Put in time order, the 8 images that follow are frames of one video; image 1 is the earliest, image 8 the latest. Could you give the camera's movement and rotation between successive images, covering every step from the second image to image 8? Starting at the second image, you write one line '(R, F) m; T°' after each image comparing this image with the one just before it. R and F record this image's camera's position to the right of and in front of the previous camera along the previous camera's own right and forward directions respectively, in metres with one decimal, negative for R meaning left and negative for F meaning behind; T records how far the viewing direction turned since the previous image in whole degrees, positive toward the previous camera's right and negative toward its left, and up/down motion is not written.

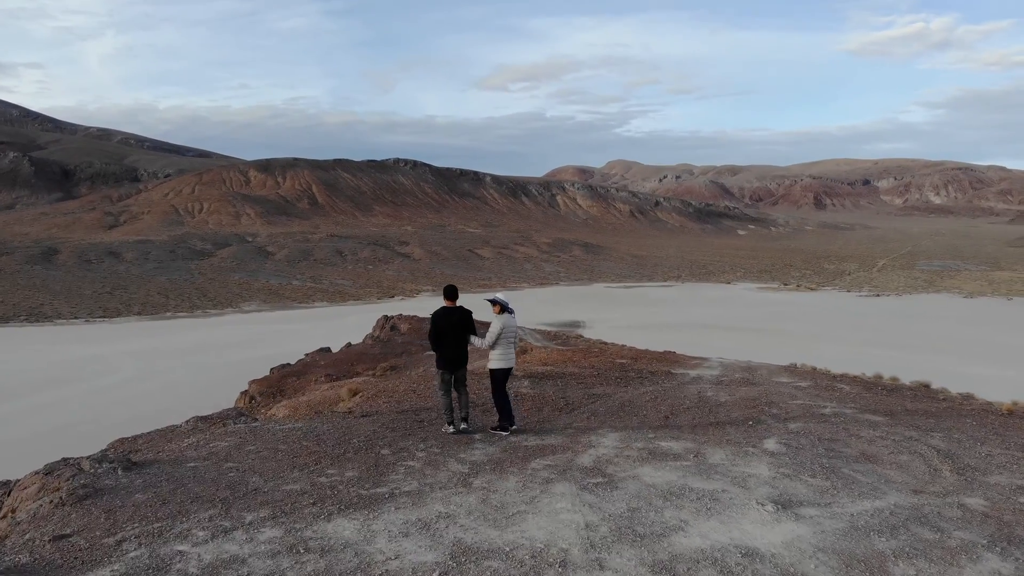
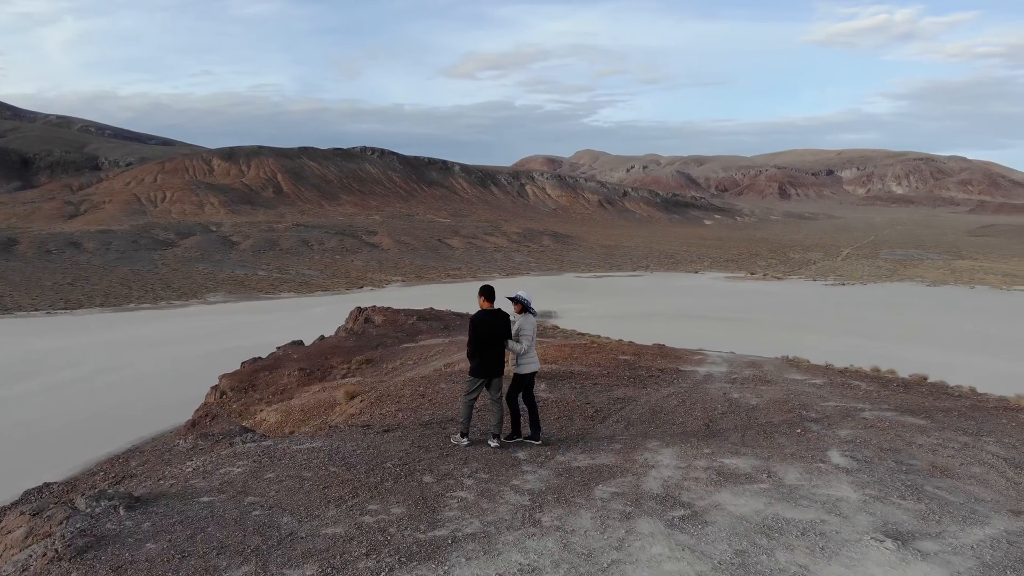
(-0.4, +0.5) m; +2°
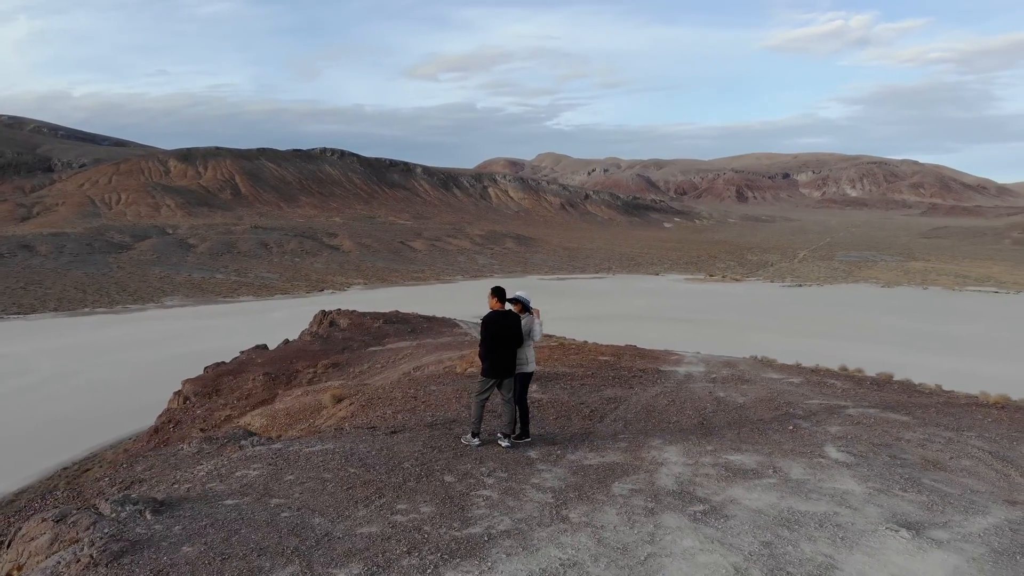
(-0.2, 0.0) m; +3°
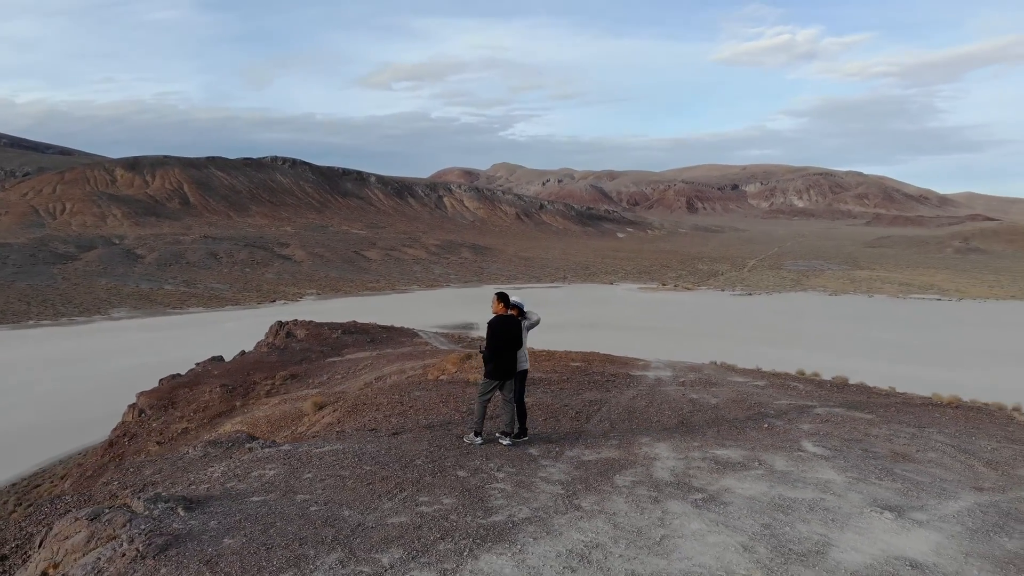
(-0.2, -0.2) m; +3°
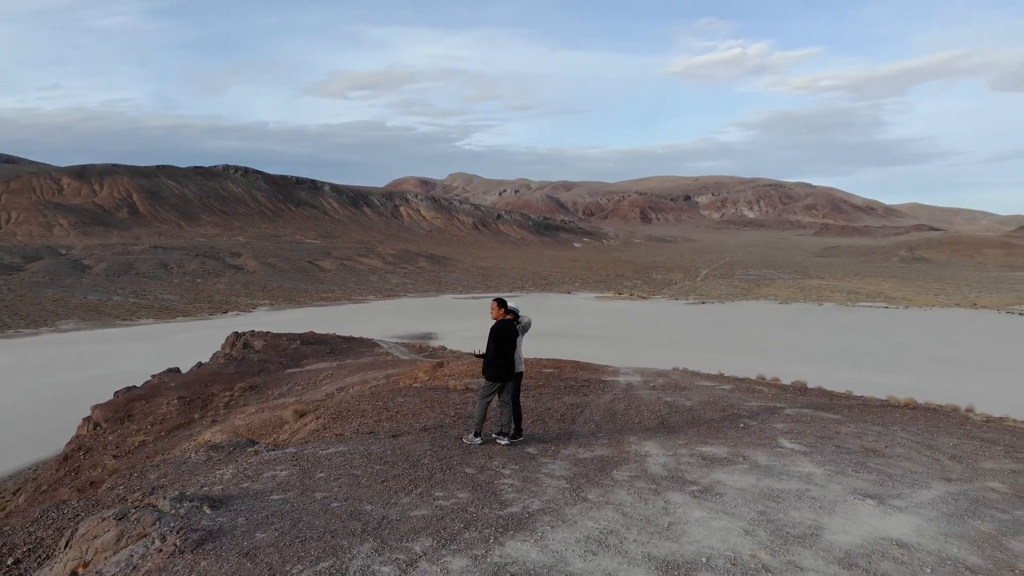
(-0.2, -0.2) m; +3°
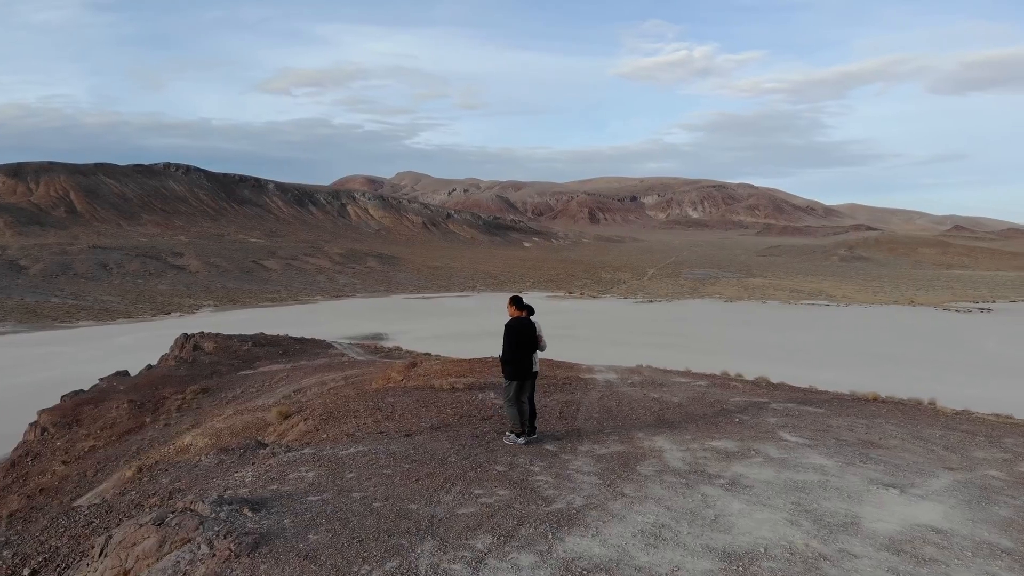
(-0.4, 0.0) m; +4°
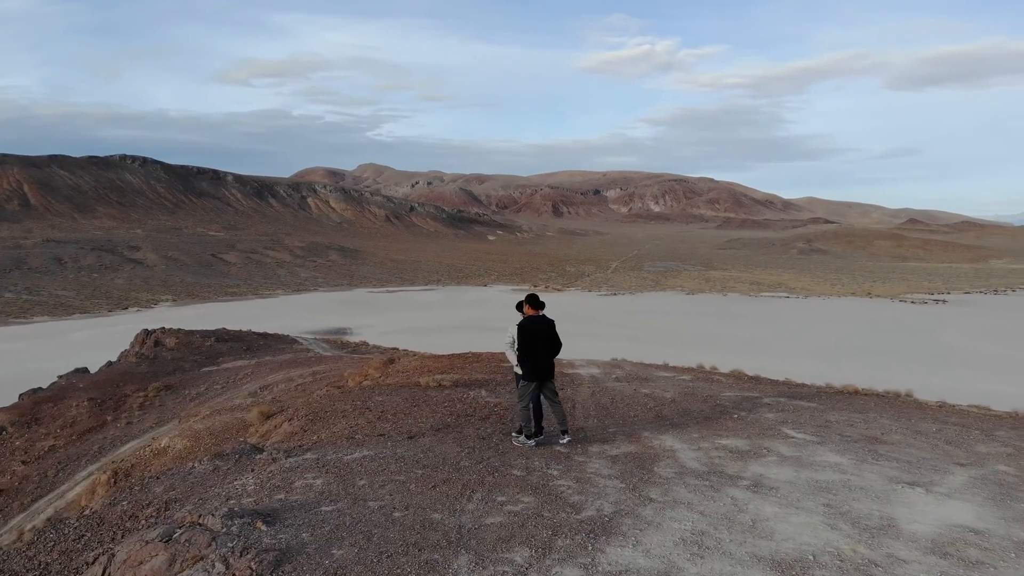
(-0.2, +0.2) m; +3°
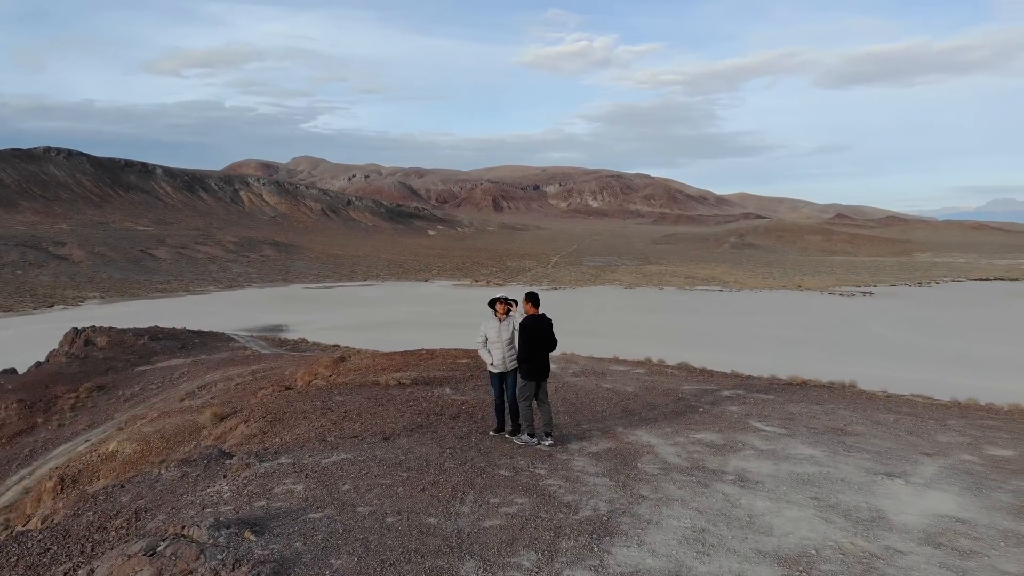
(-0.2, +0.1) m; +4°
